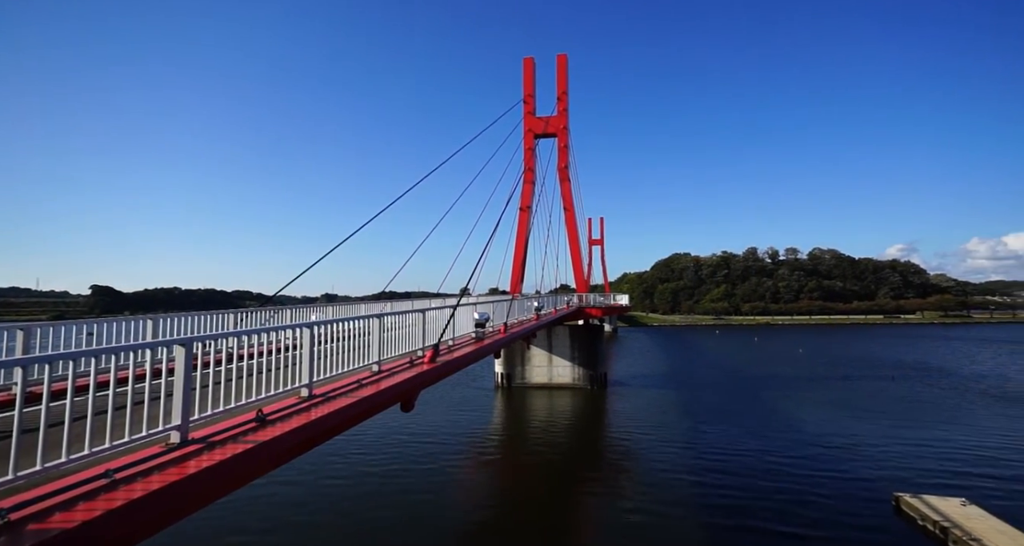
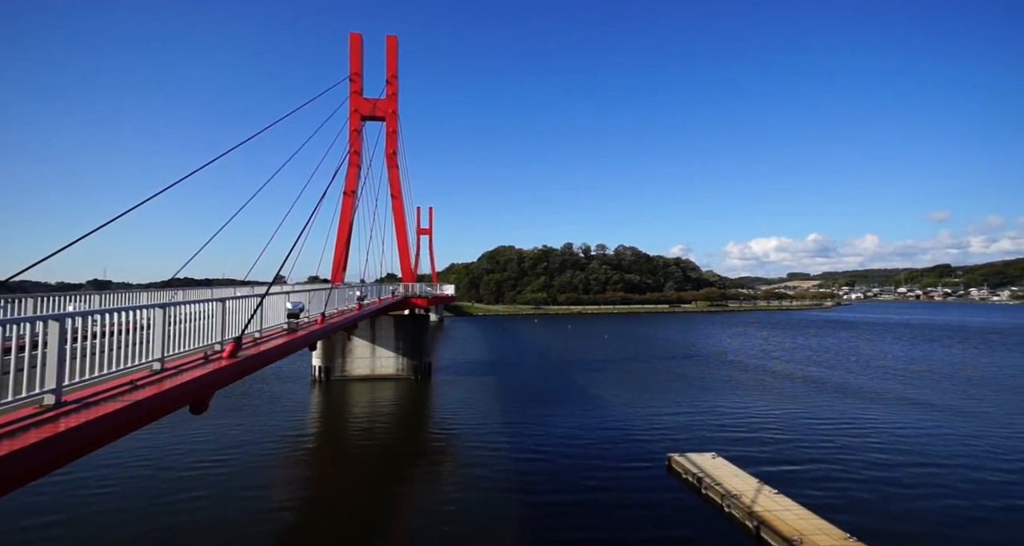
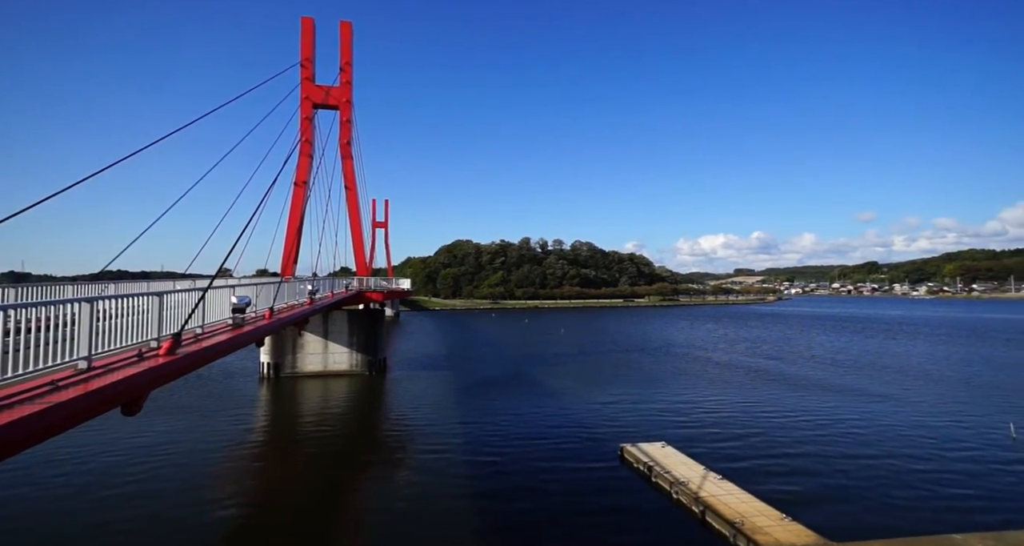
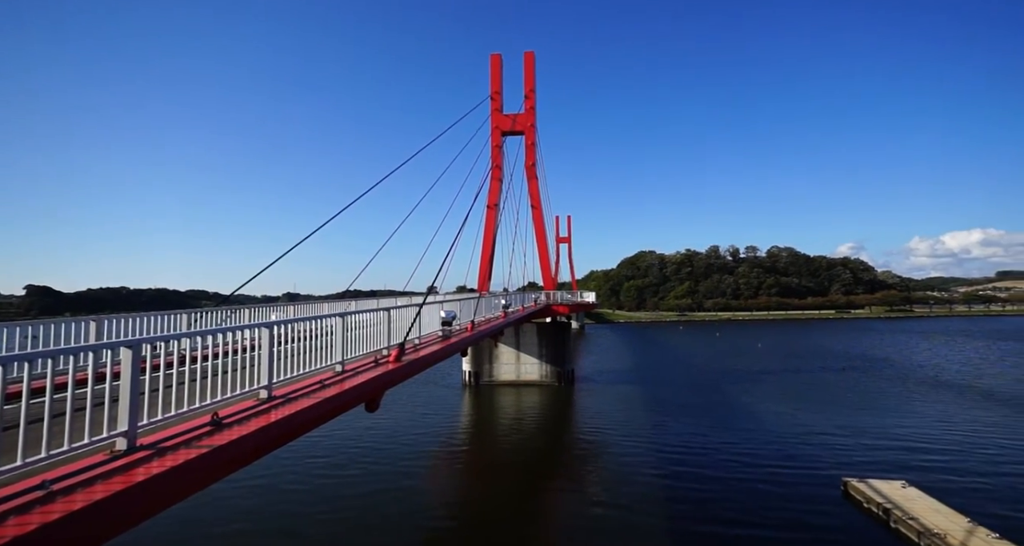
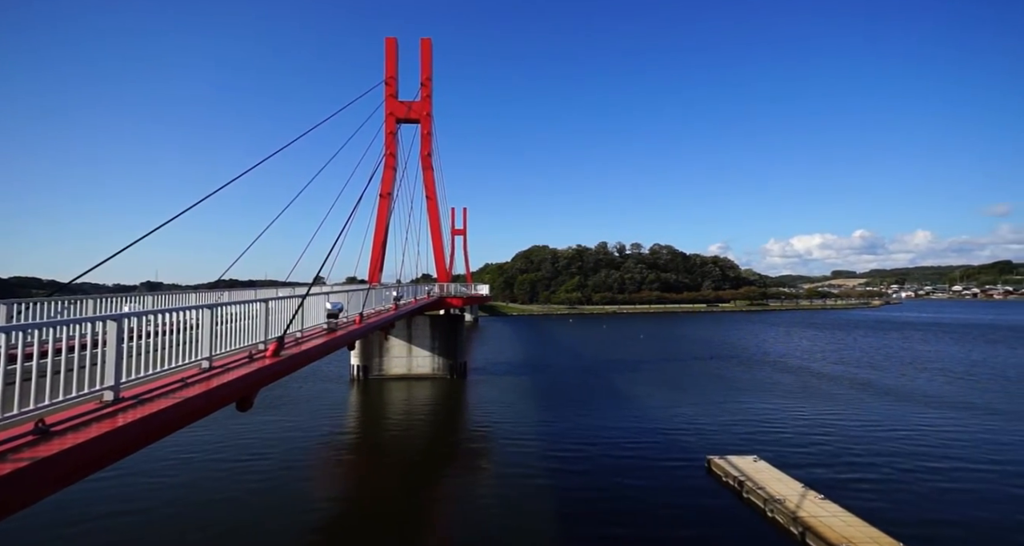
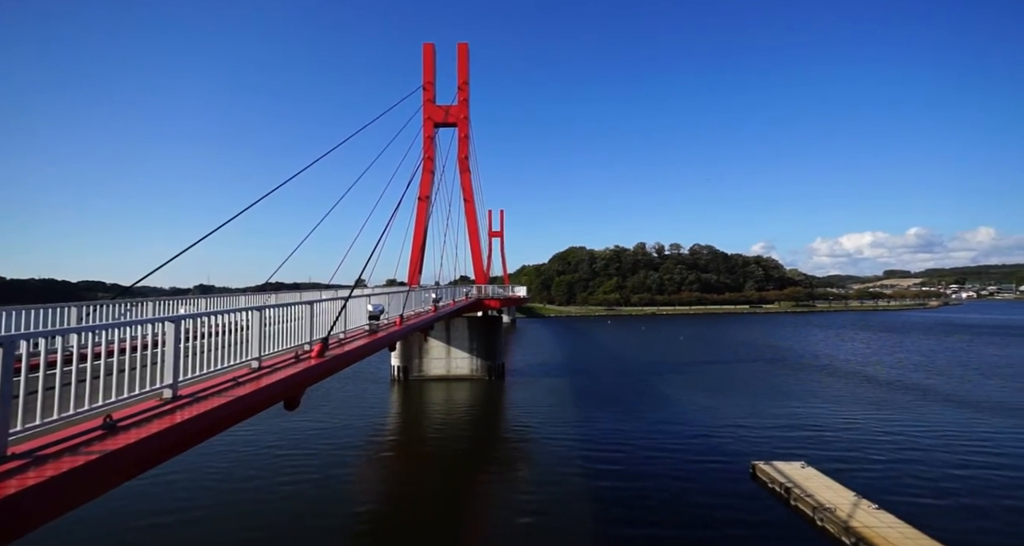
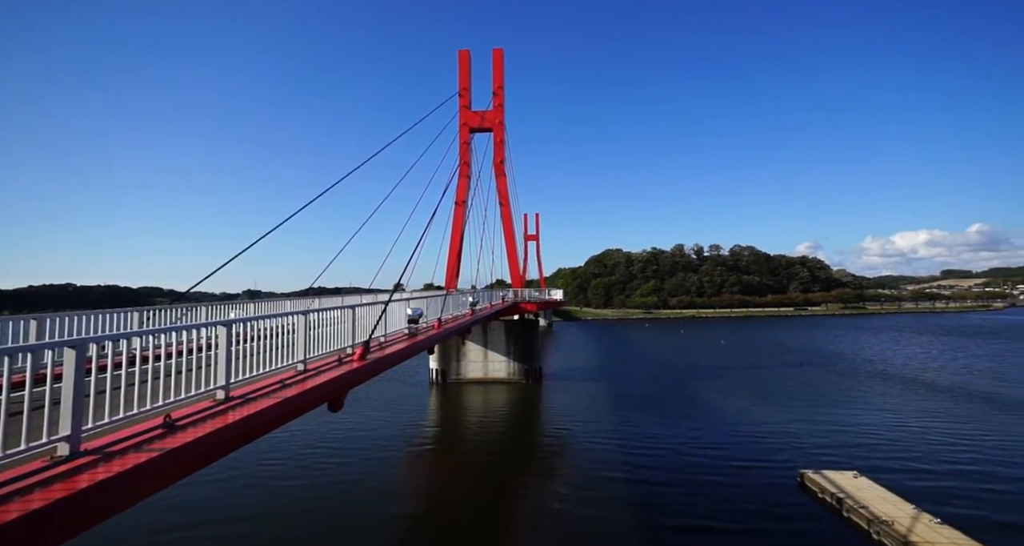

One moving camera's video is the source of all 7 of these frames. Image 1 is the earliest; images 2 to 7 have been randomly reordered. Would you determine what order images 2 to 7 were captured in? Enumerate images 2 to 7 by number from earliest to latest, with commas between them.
4, 7, 6, 5, 2, 3
